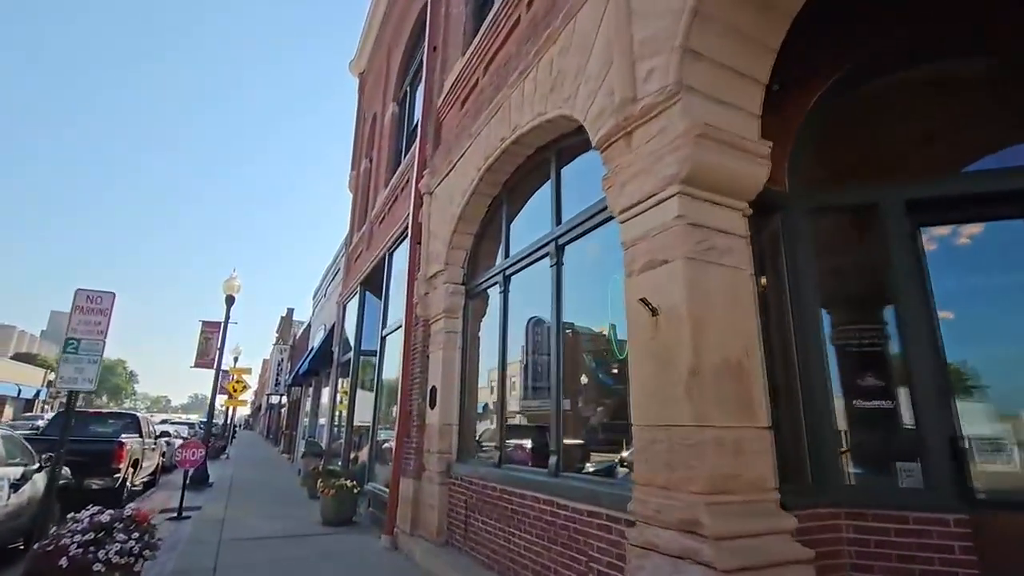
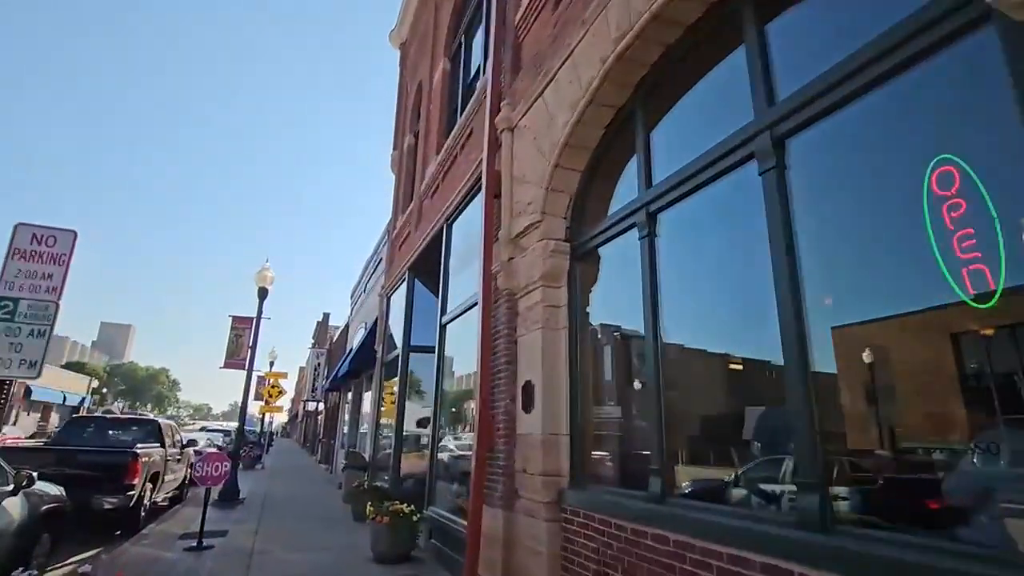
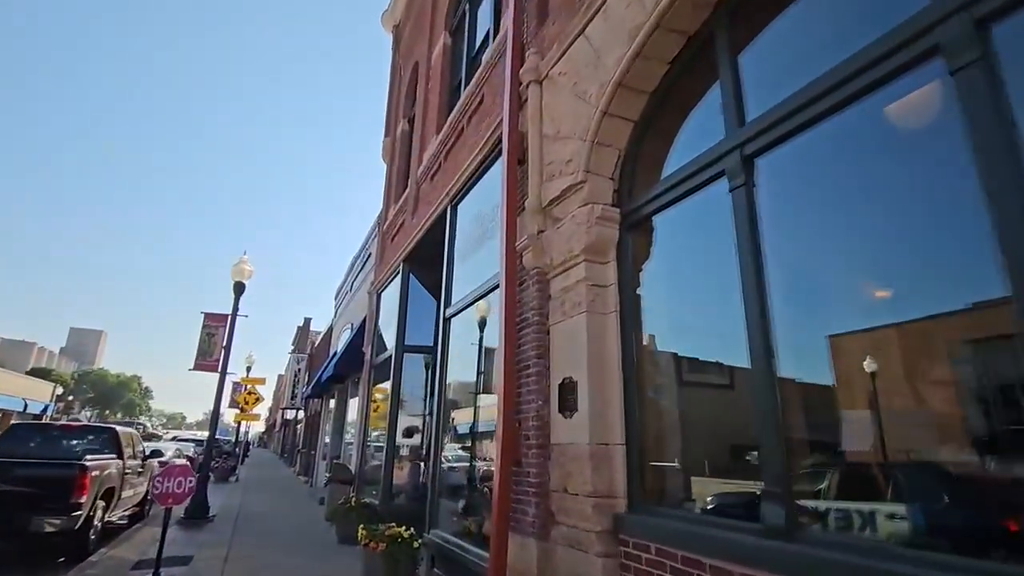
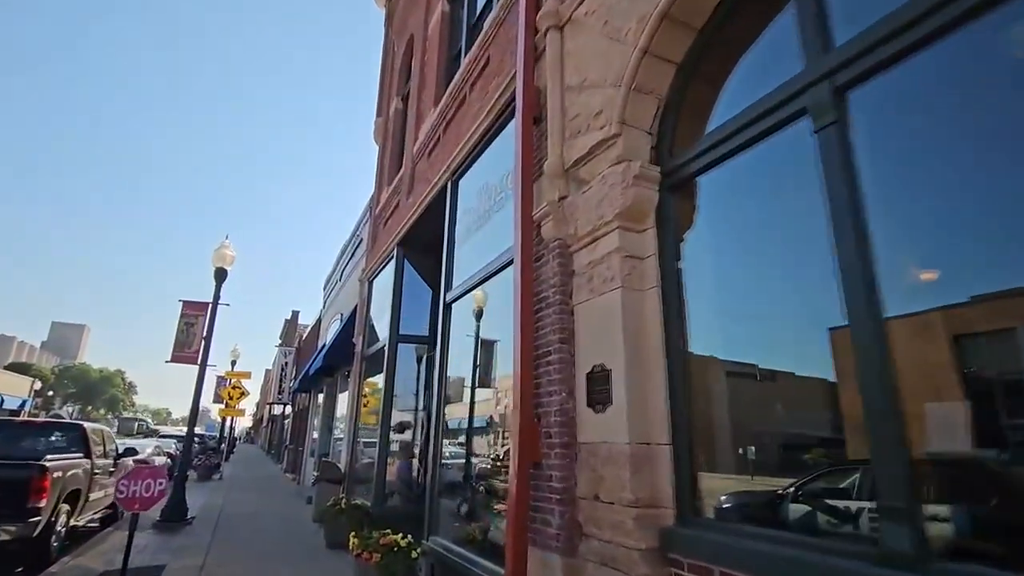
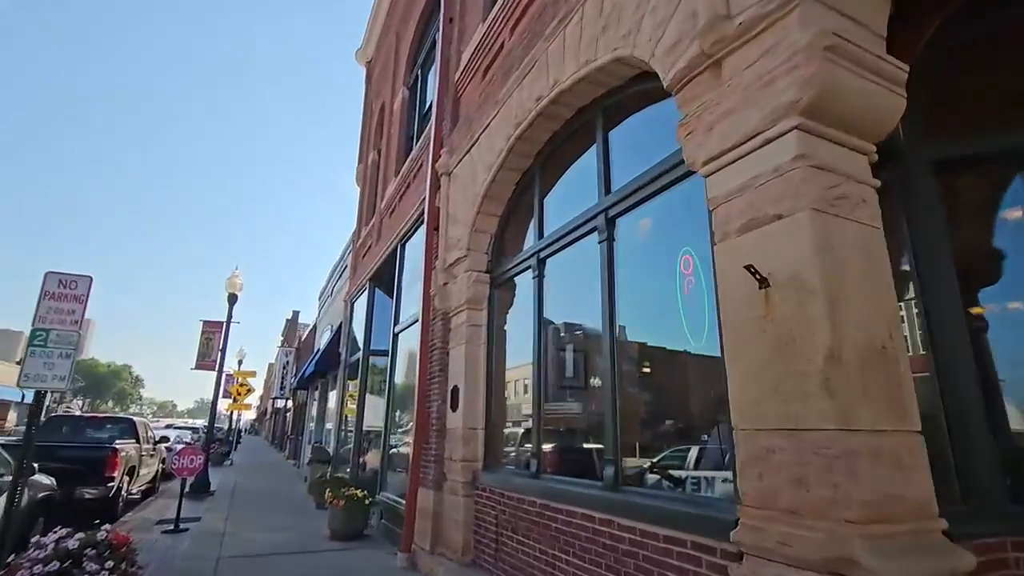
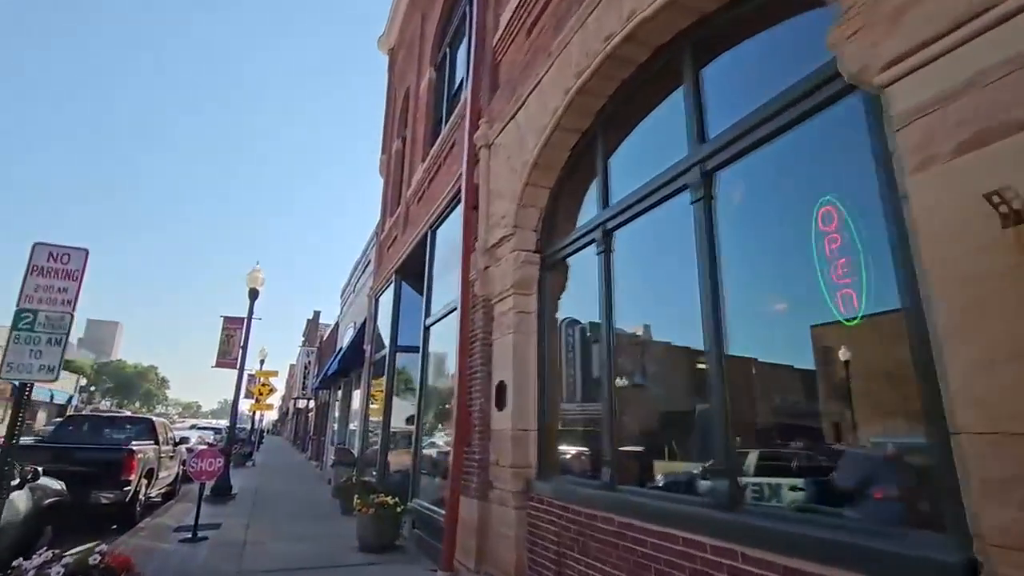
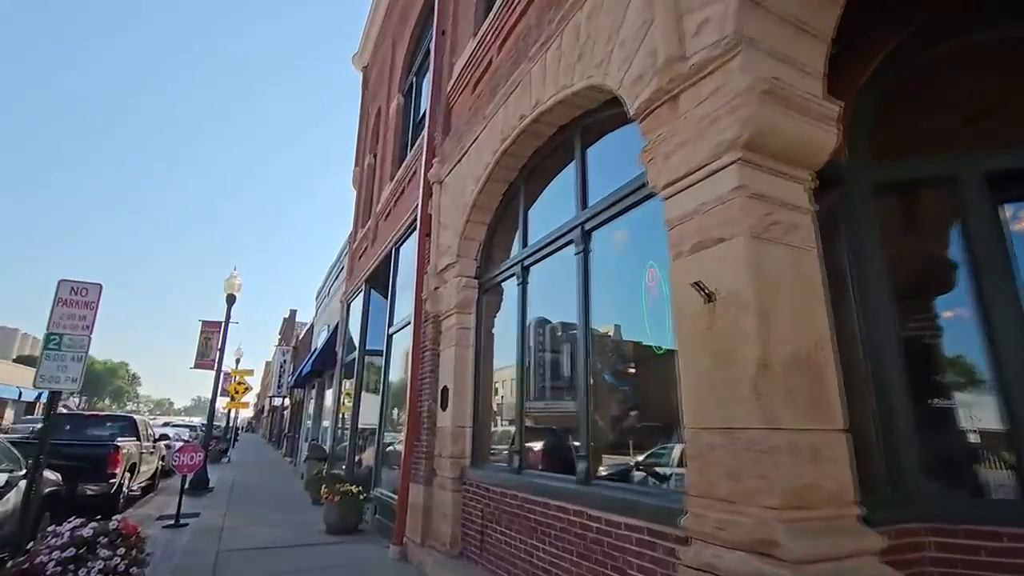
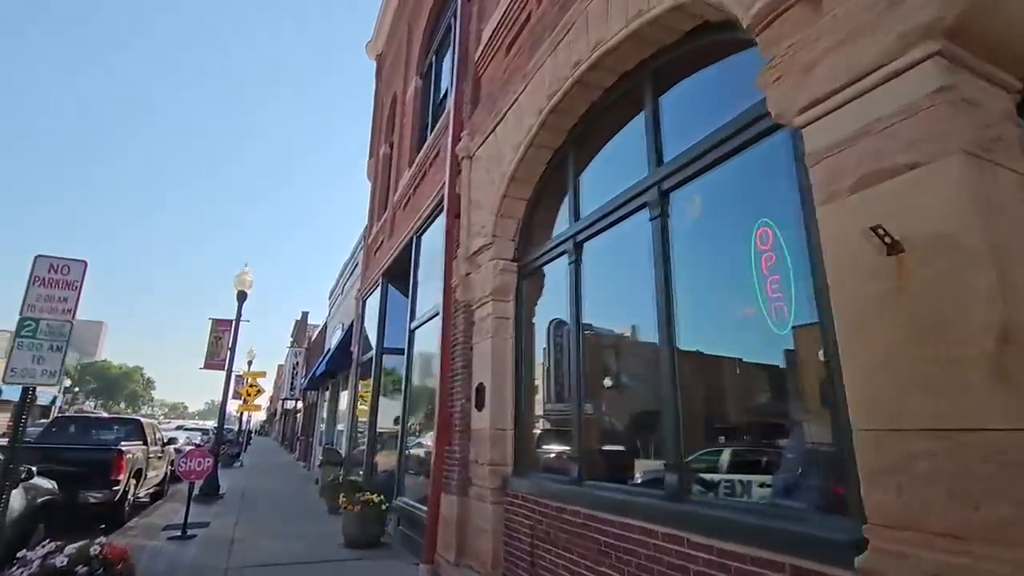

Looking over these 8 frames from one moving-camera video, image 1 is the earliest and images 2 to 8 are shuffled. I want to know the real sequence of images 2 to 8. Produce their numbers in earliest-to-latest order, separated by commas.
7, 5, 8, 6, 2, 3, 4
